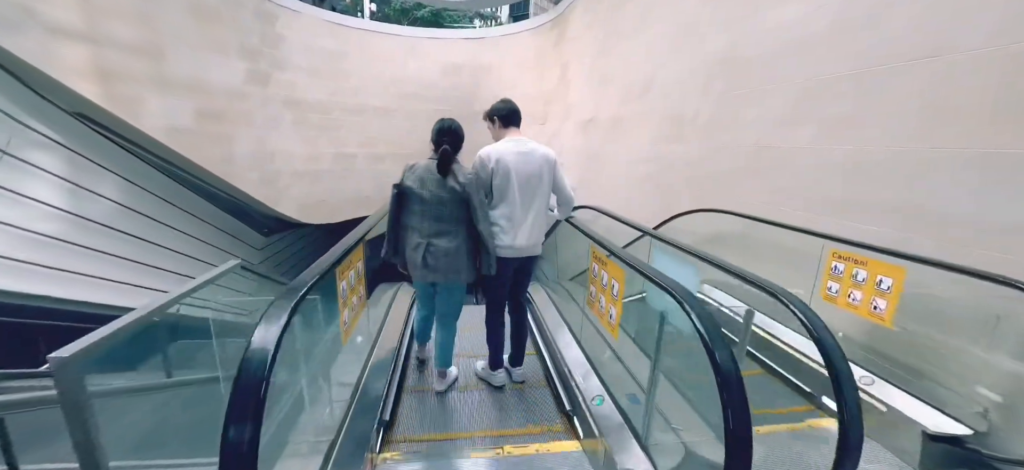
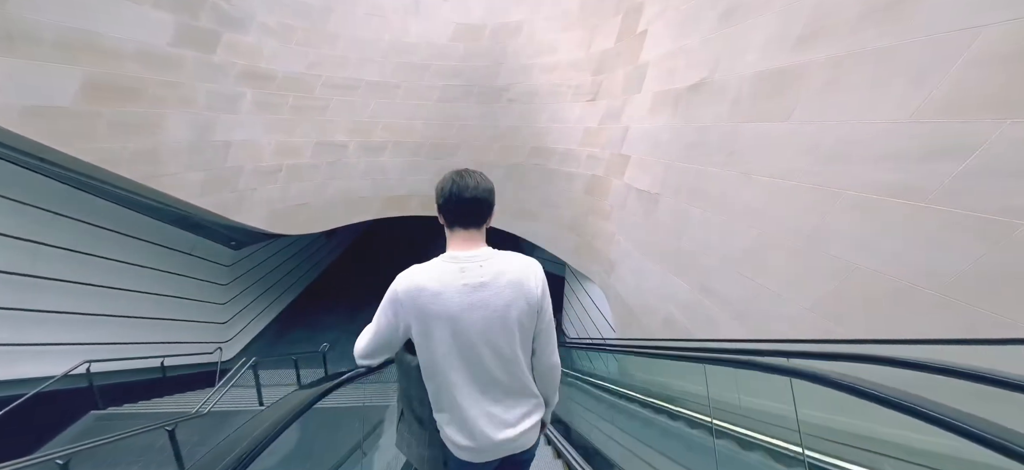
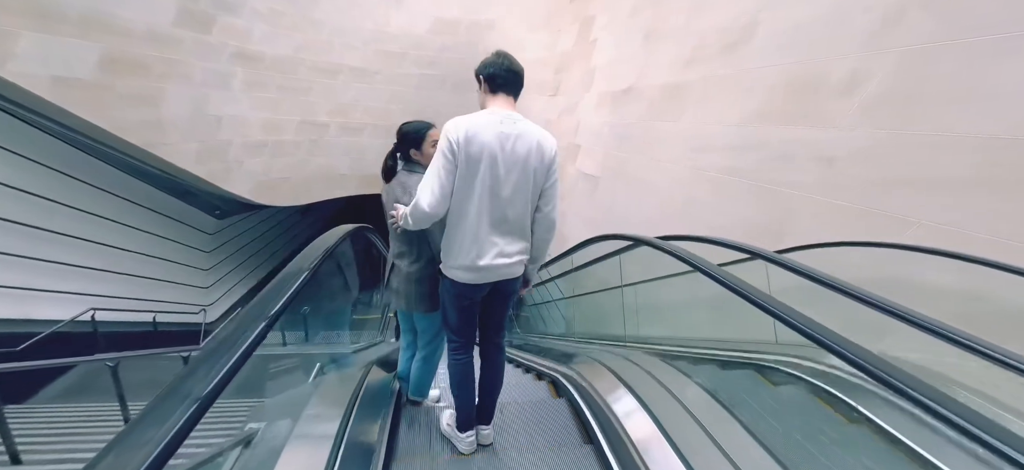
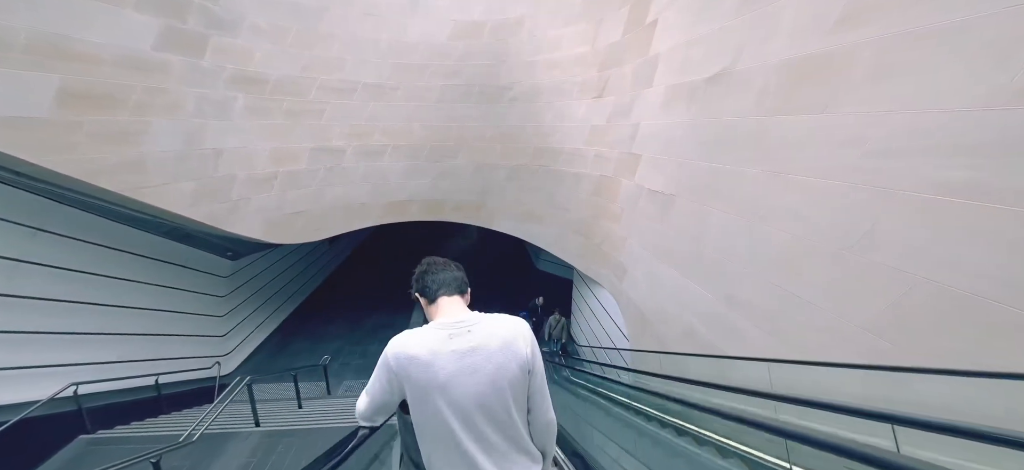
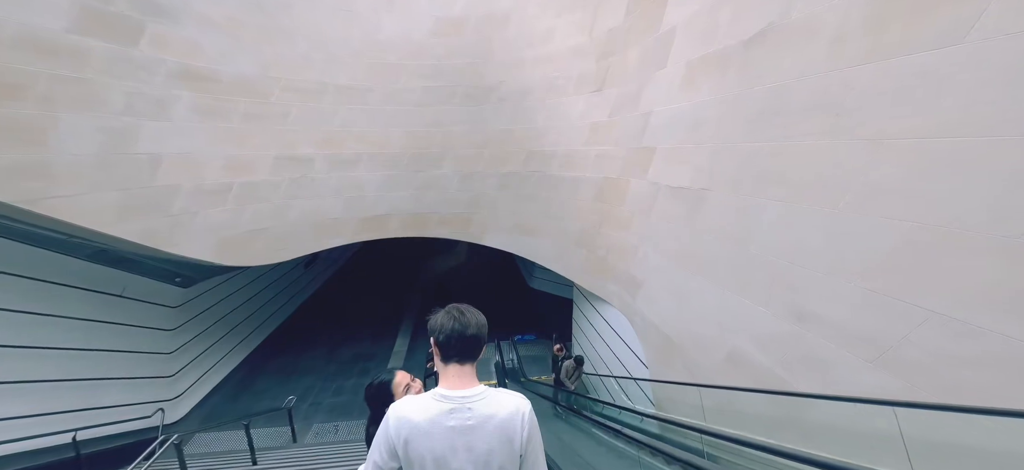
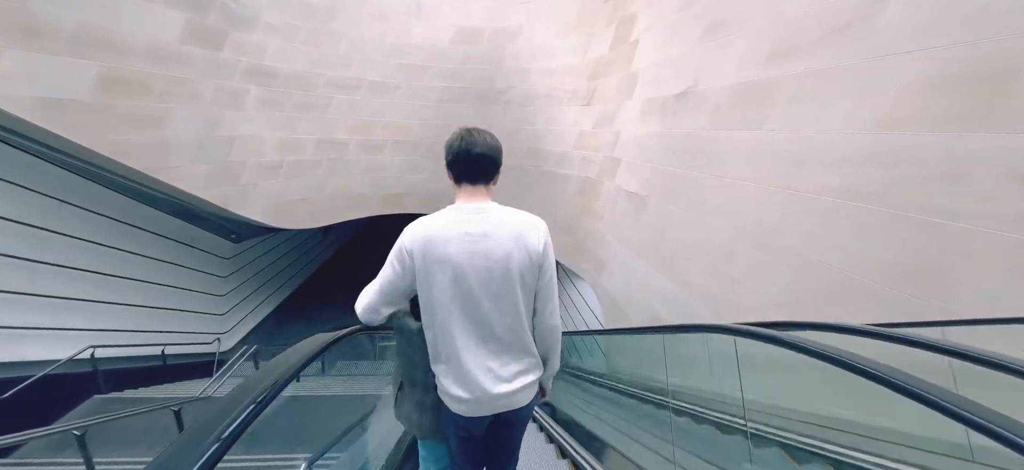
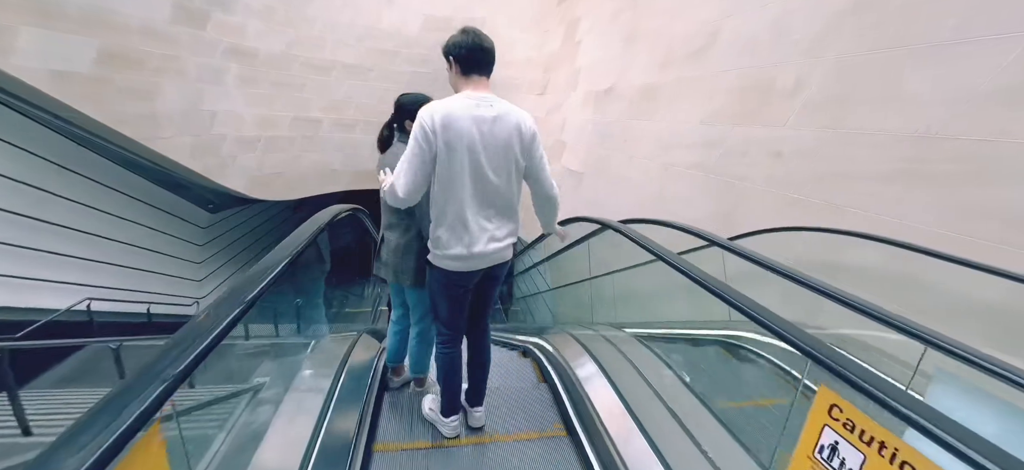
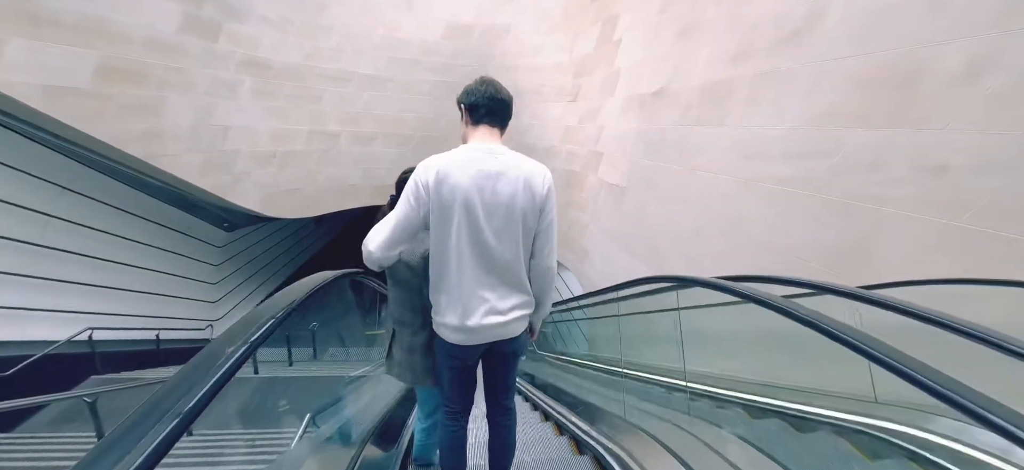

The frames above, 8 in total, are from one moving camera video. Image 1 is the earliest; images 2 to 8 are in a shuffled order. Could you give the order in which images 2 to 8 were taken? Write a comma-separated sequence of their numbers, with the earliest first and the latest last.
7, 3, 8, 6, 2, 4, 5
